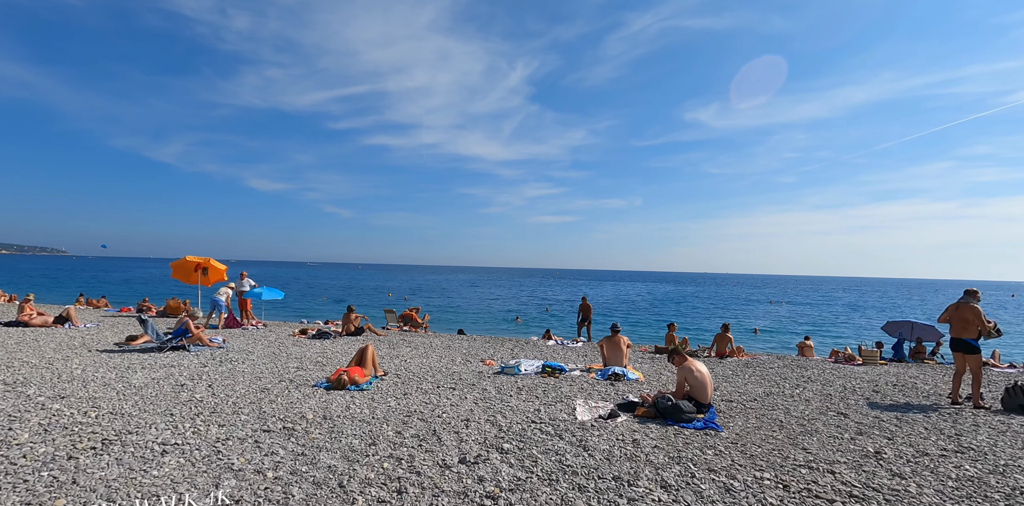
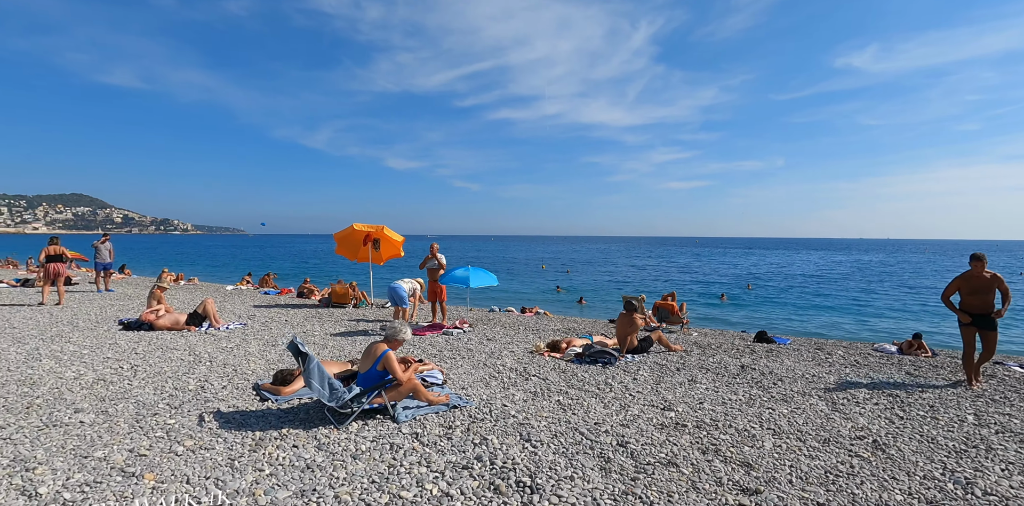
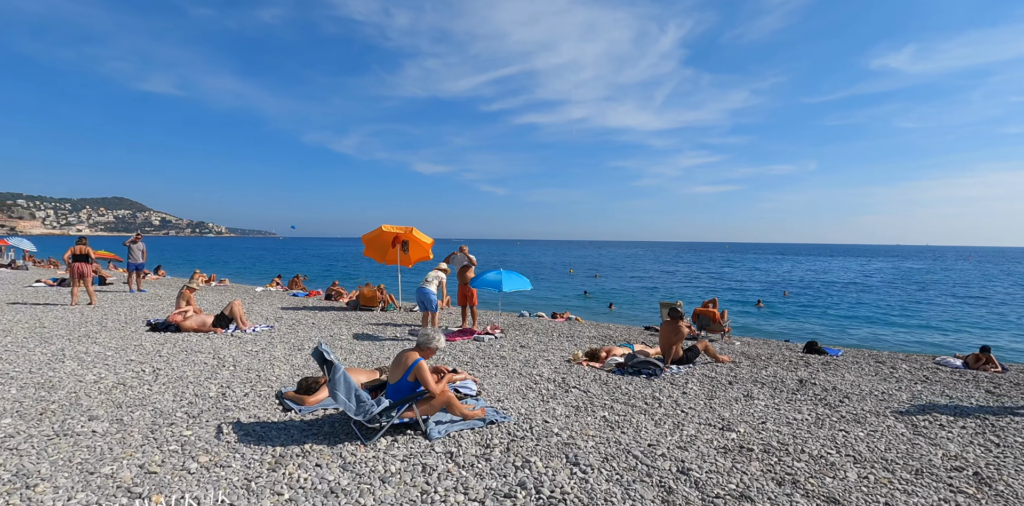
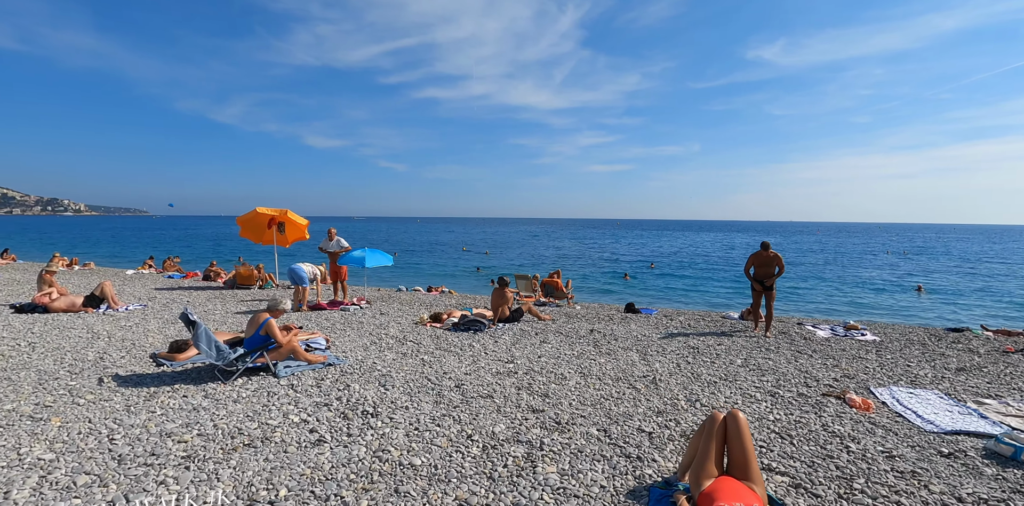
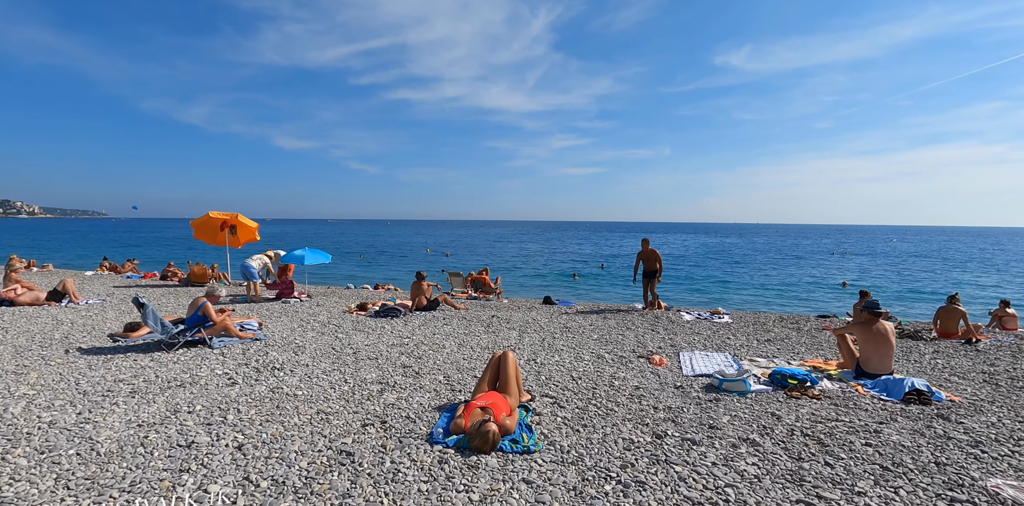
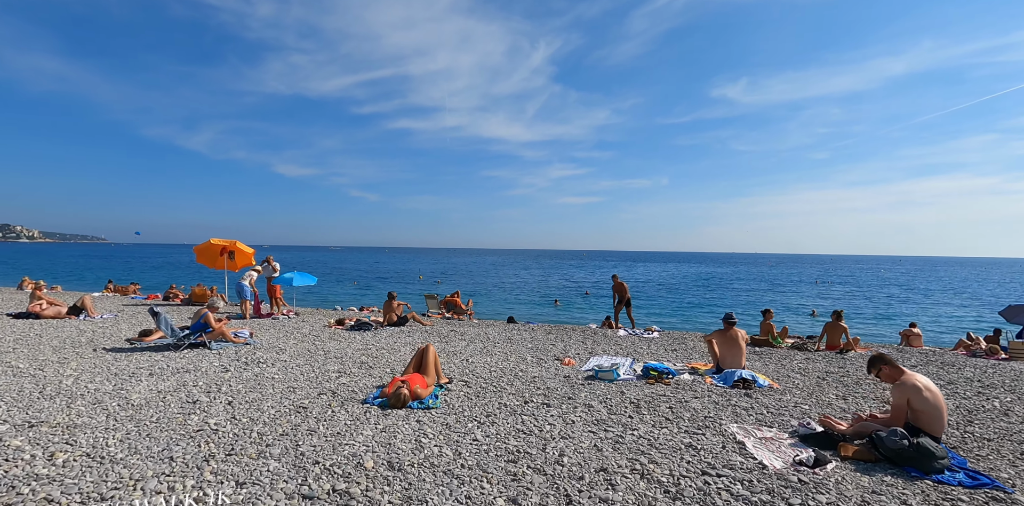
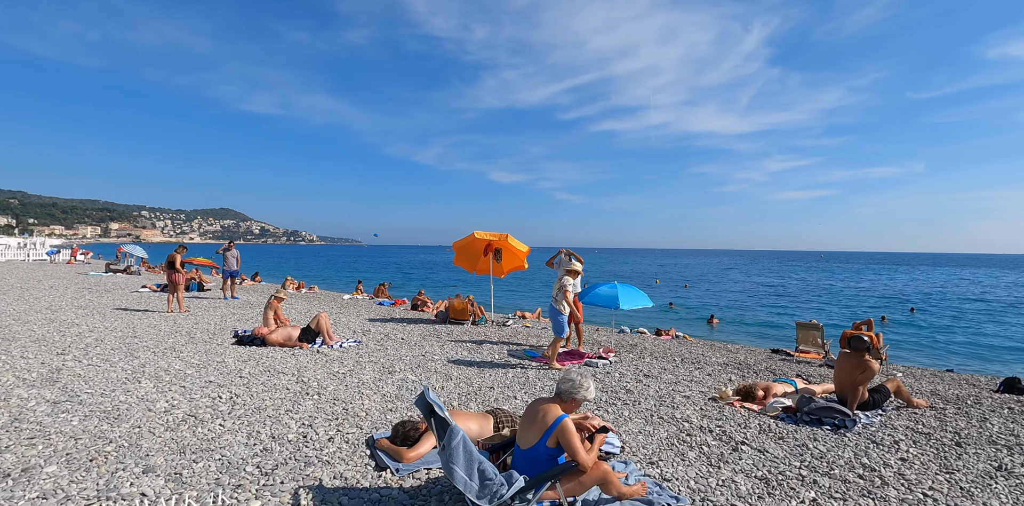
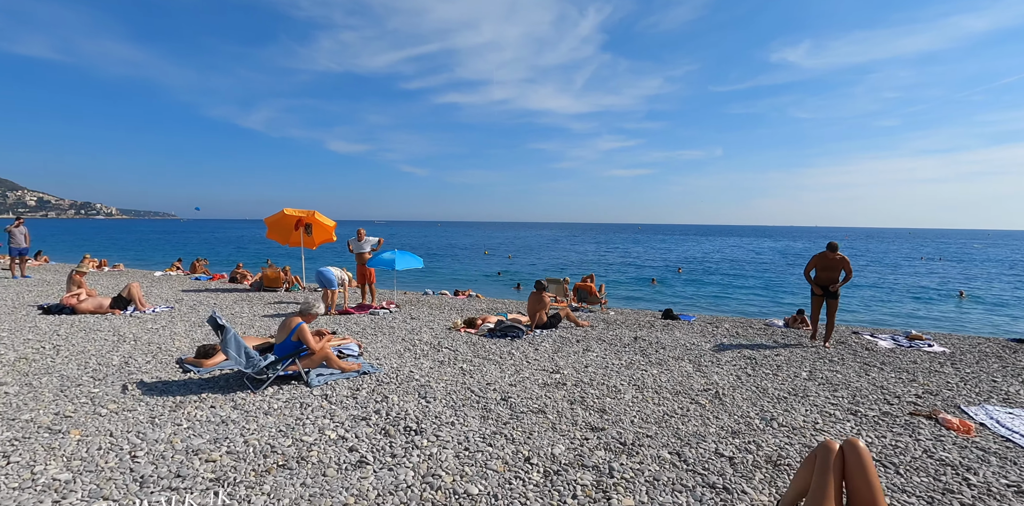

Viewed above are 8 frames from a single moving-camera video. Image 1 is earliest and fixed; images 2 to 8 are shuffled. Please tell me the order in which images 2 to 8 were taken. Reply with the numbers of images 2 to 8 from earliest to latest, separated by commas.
6, 5, 4, 8, 2, 3, 7
